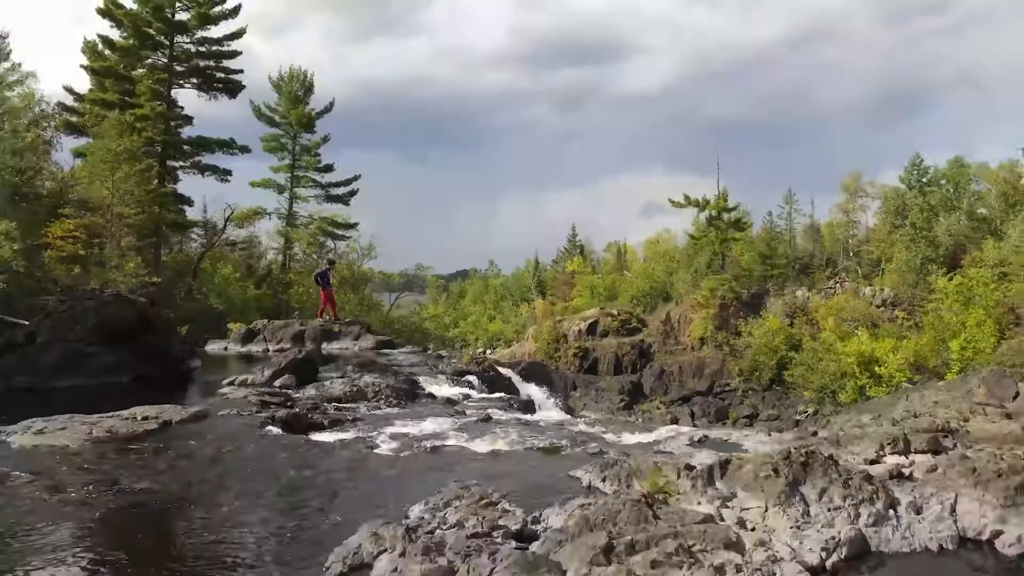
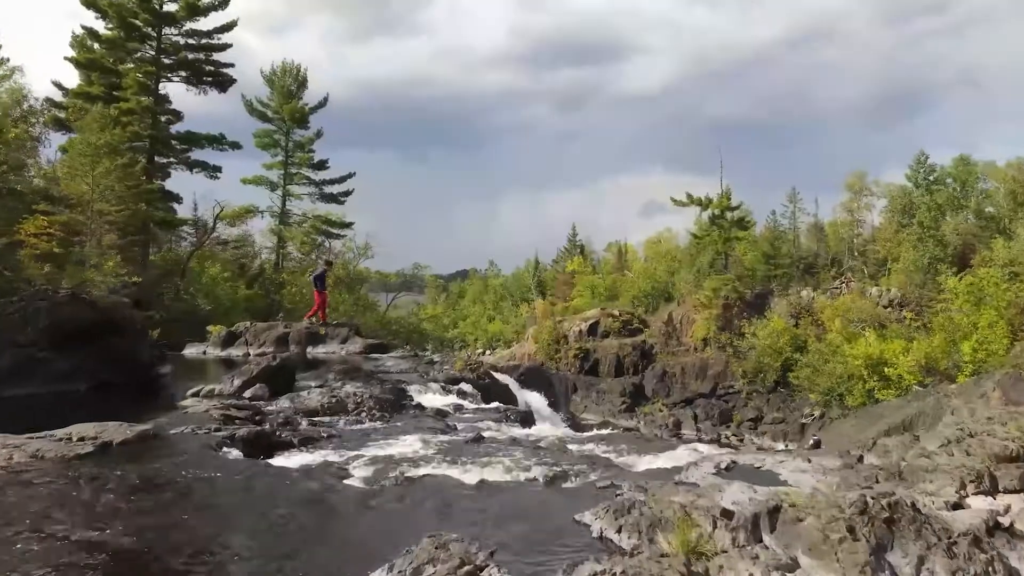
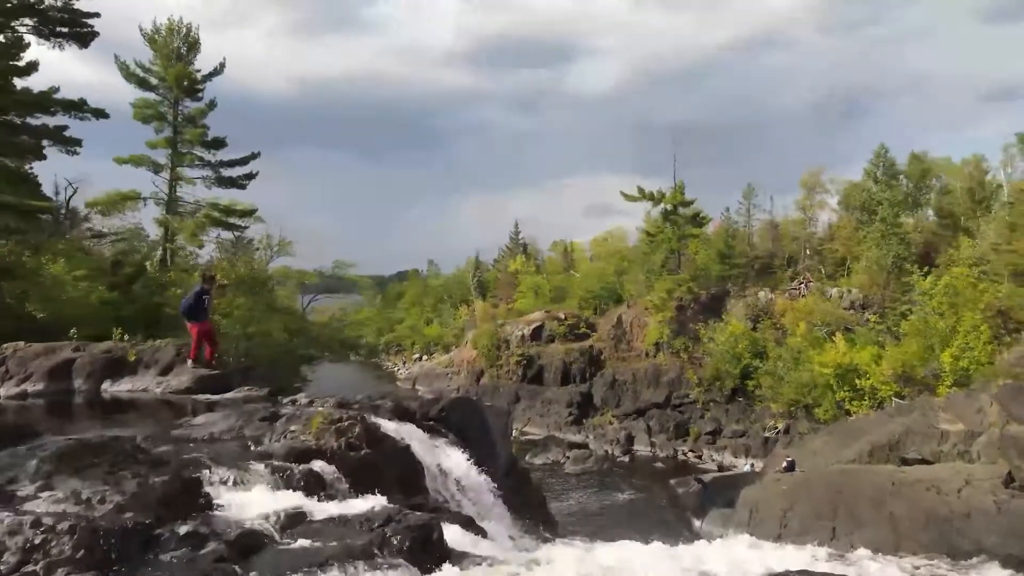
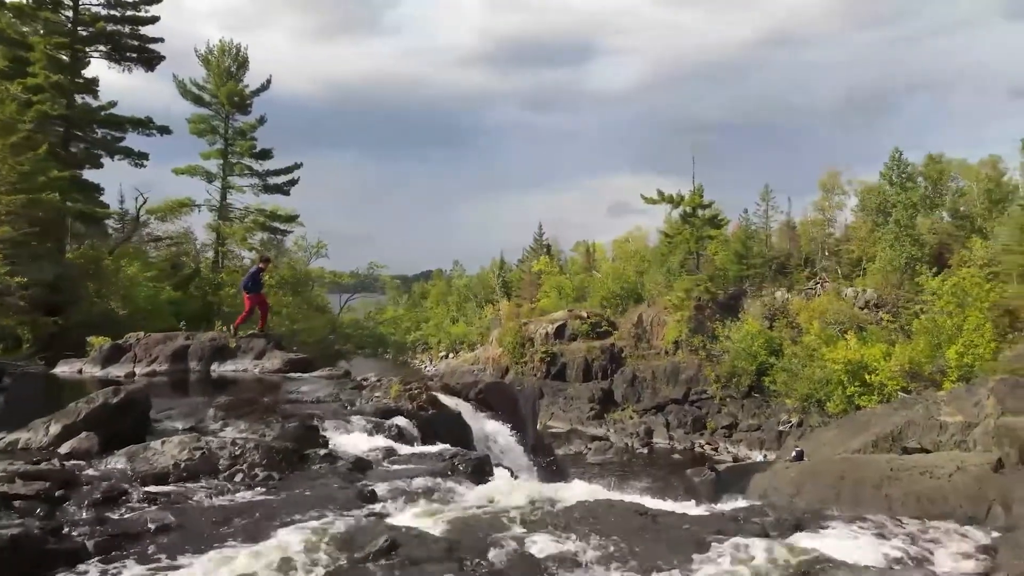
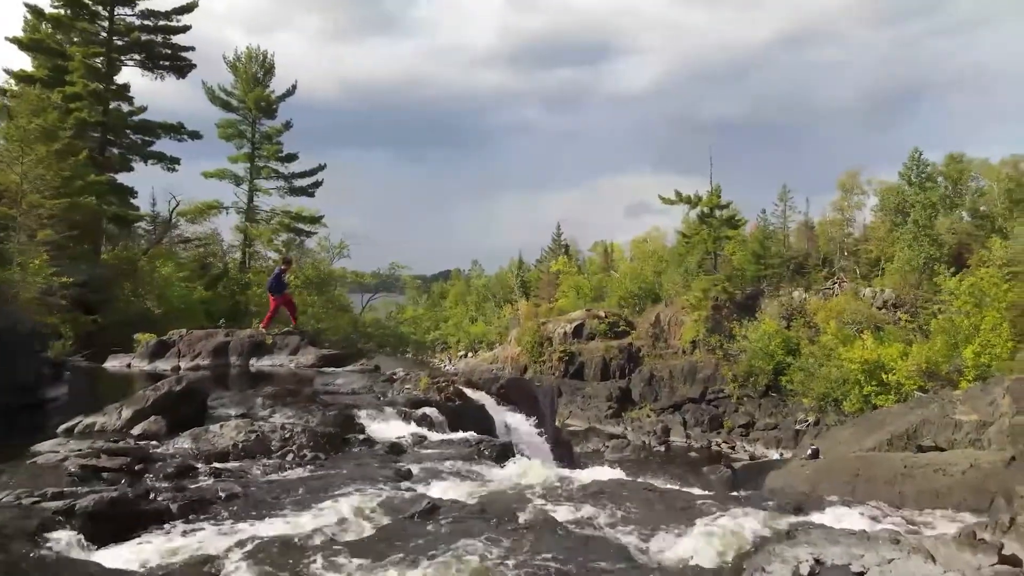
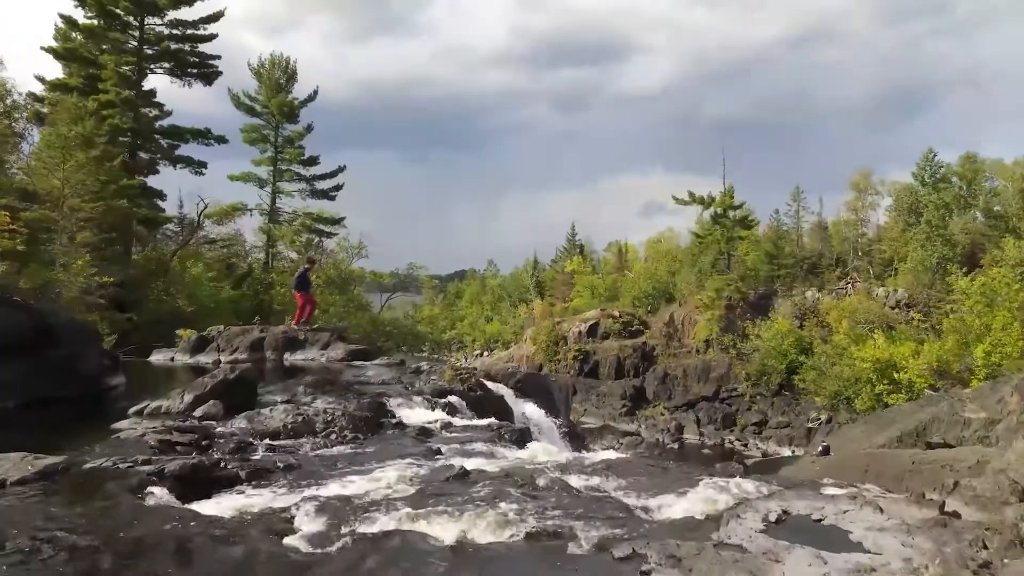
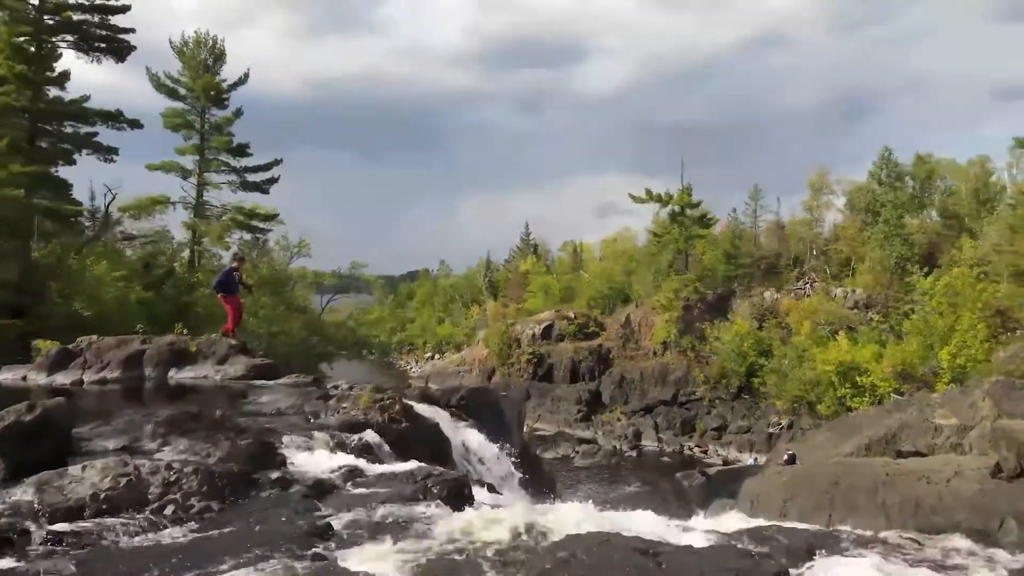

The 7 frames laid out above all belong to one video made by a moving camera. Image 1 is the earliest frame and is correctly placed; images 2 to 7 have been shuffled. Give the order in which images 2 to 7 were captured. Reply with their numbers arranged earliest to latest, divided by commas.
2, 6, 5, 4, 7, 3
